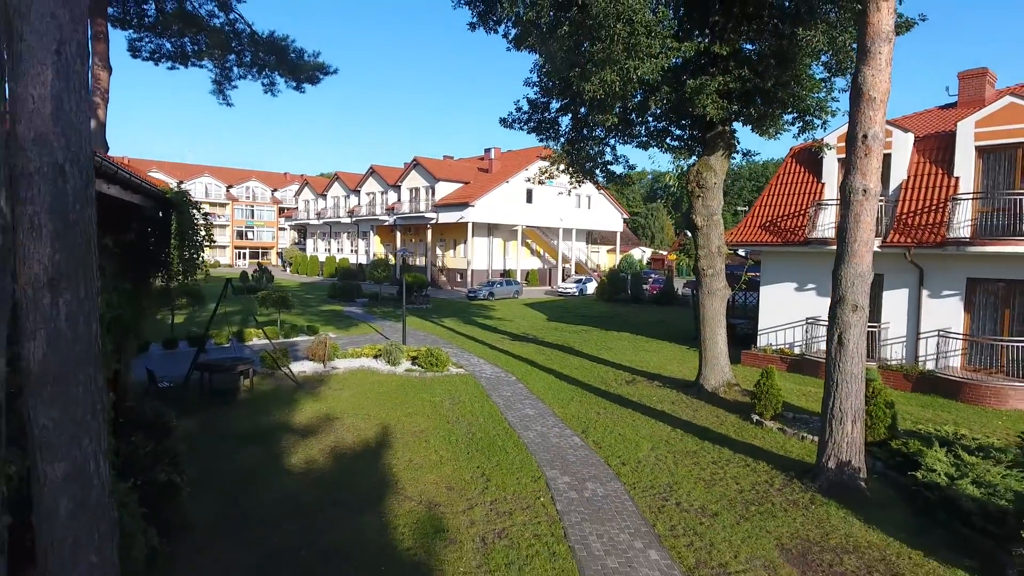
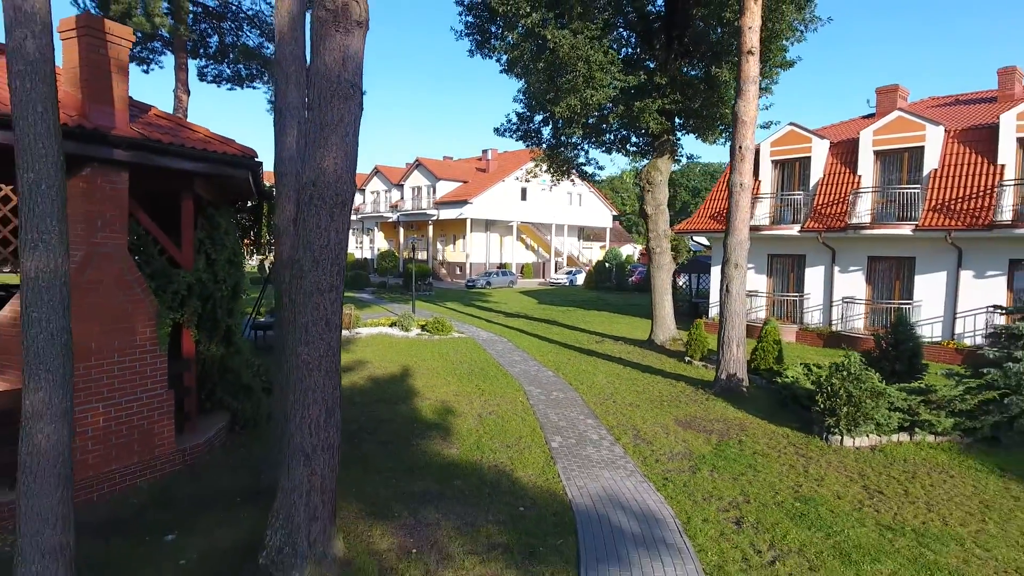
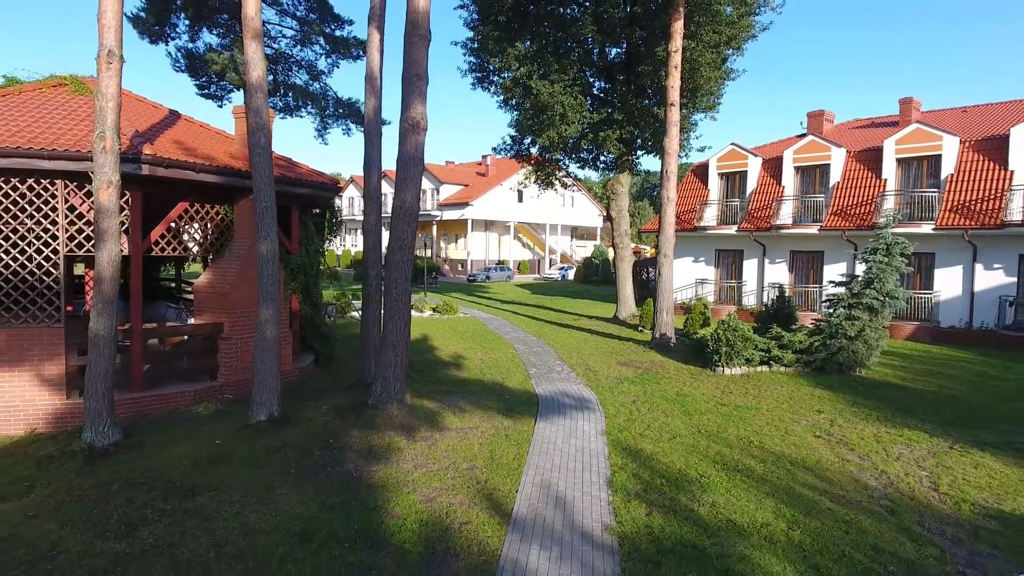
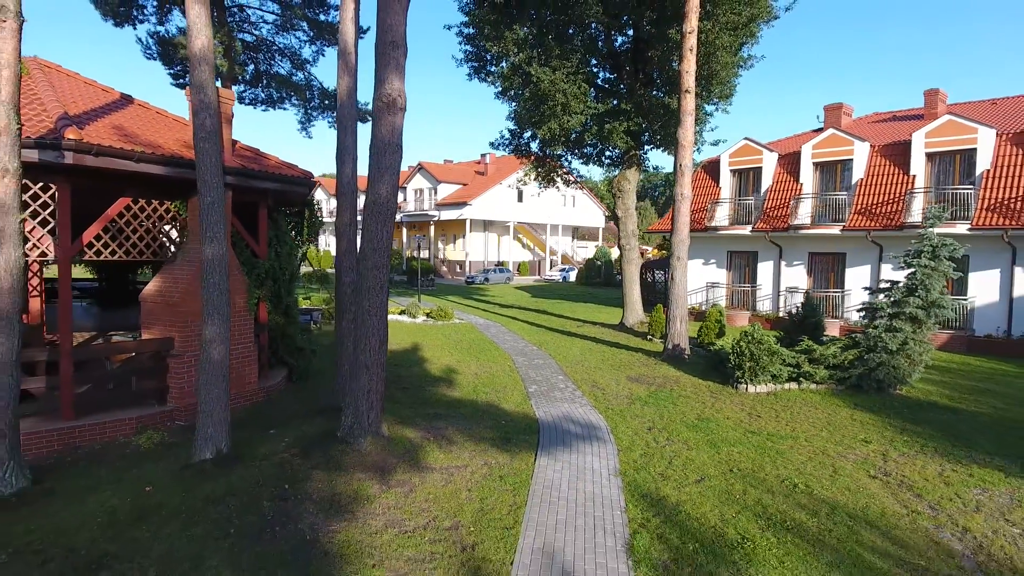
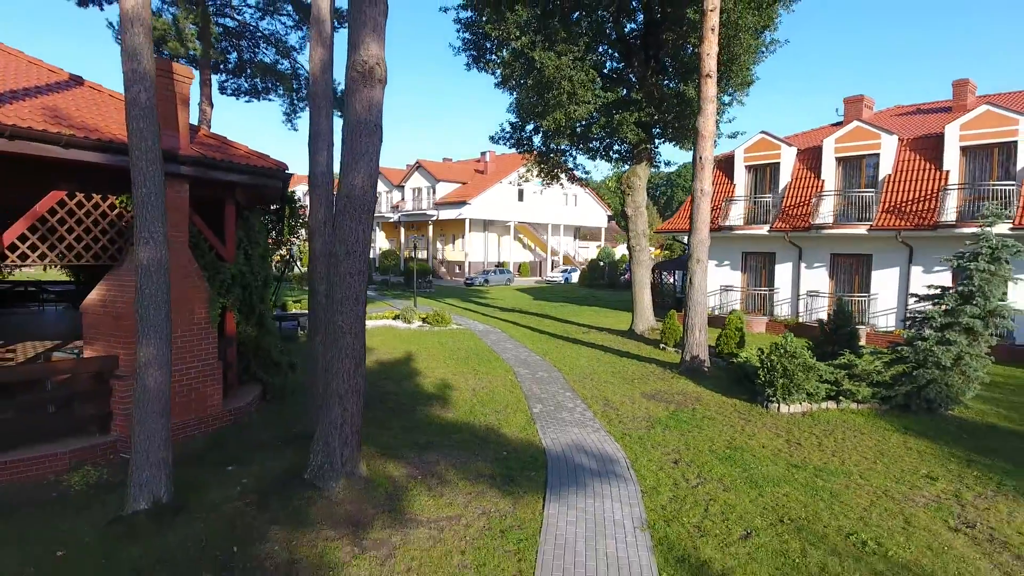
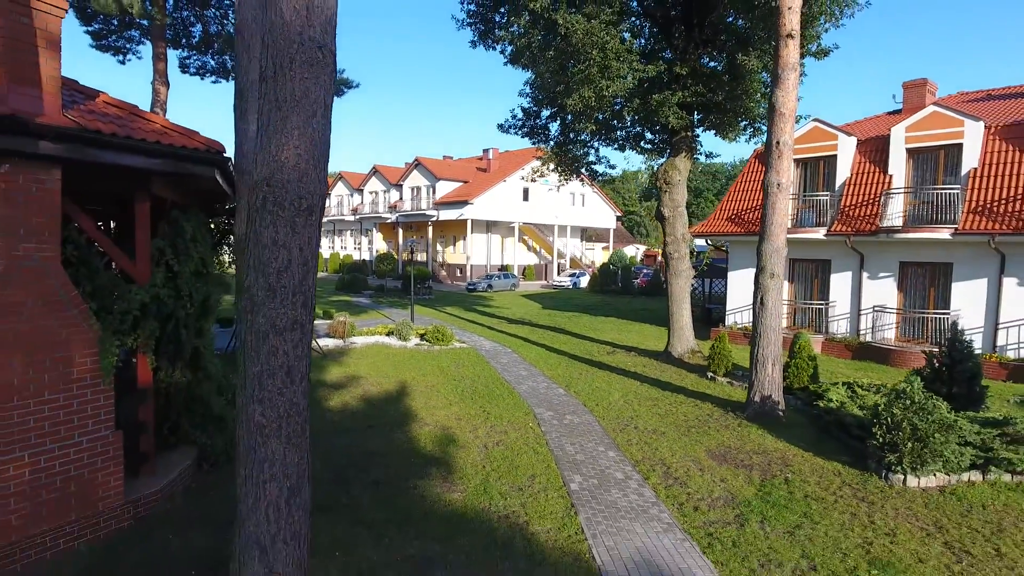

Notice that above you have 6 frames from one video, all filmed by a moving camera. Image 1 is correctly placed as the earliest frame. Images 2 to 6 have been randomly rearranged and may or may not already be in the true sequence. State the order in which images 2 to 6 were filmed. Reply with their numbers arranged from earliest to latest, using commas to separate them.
6, 2, 5, 4, 3
